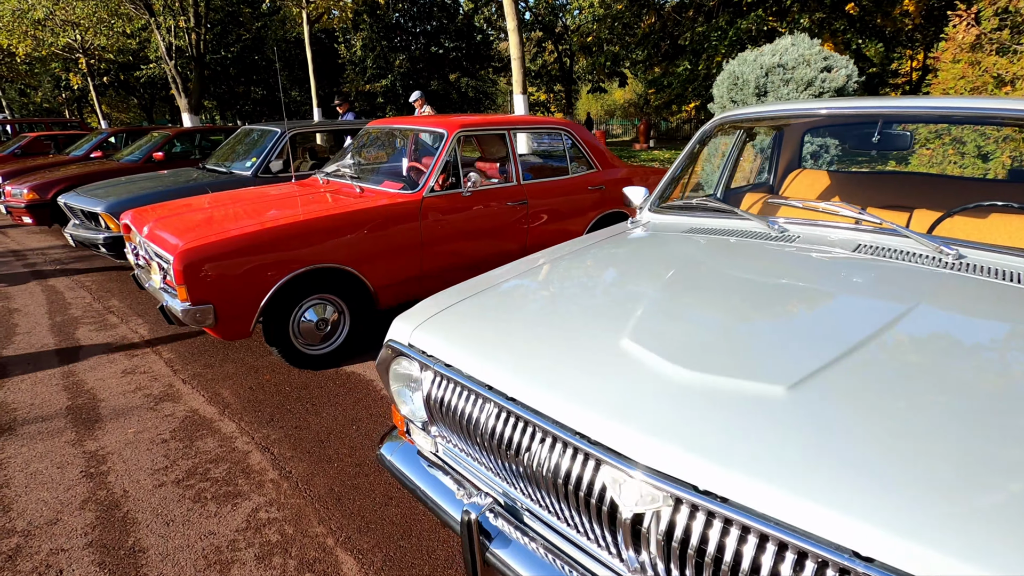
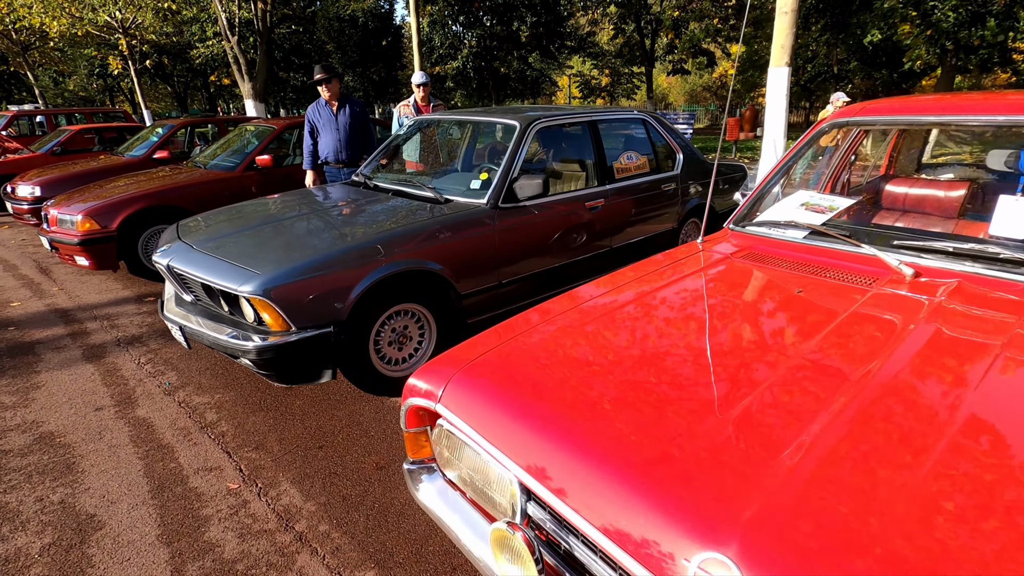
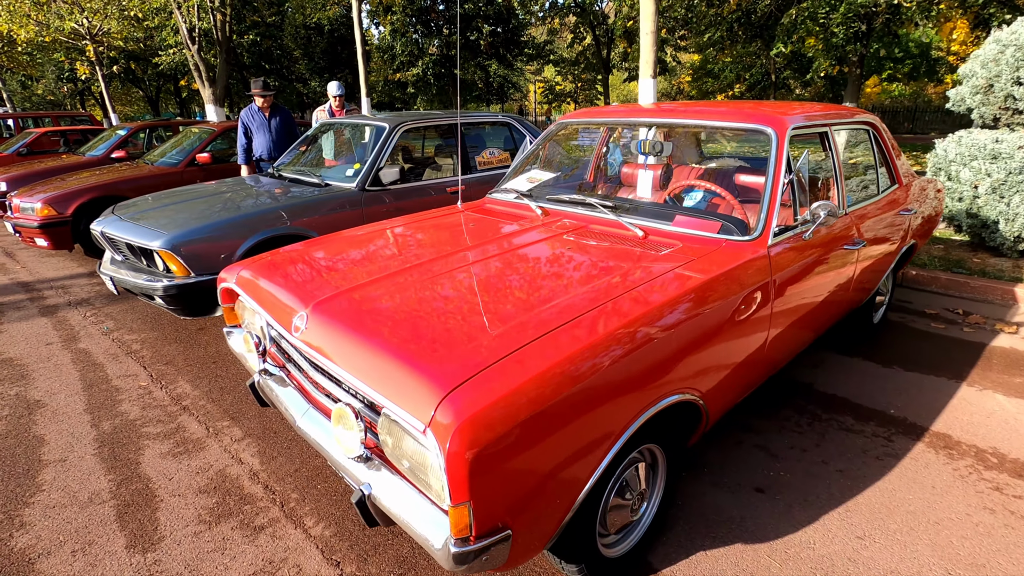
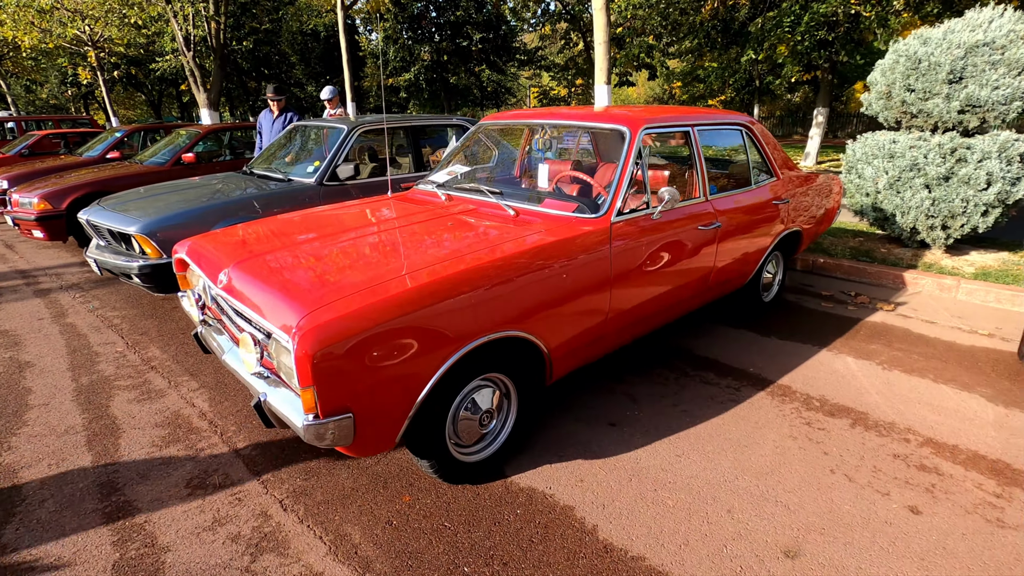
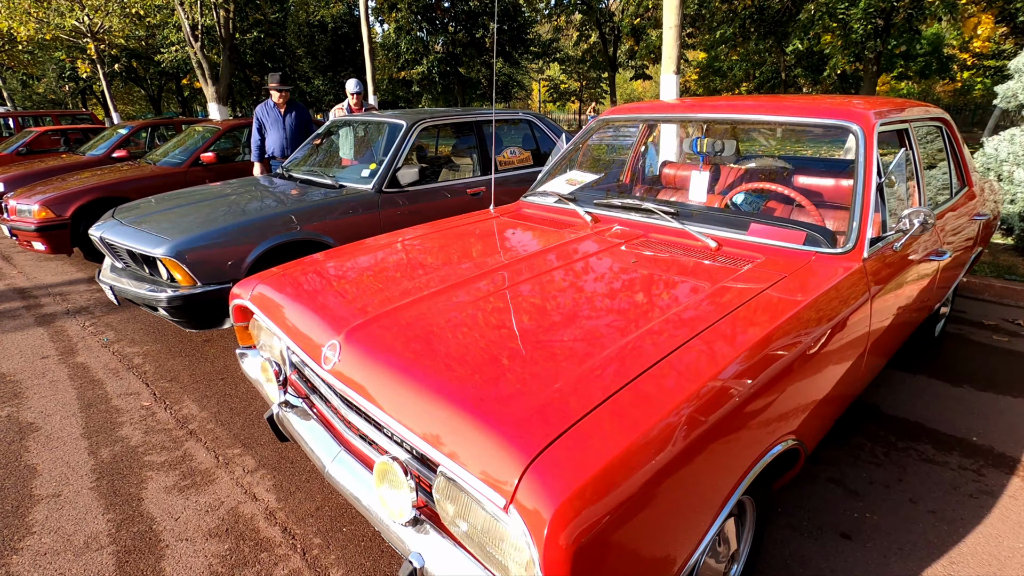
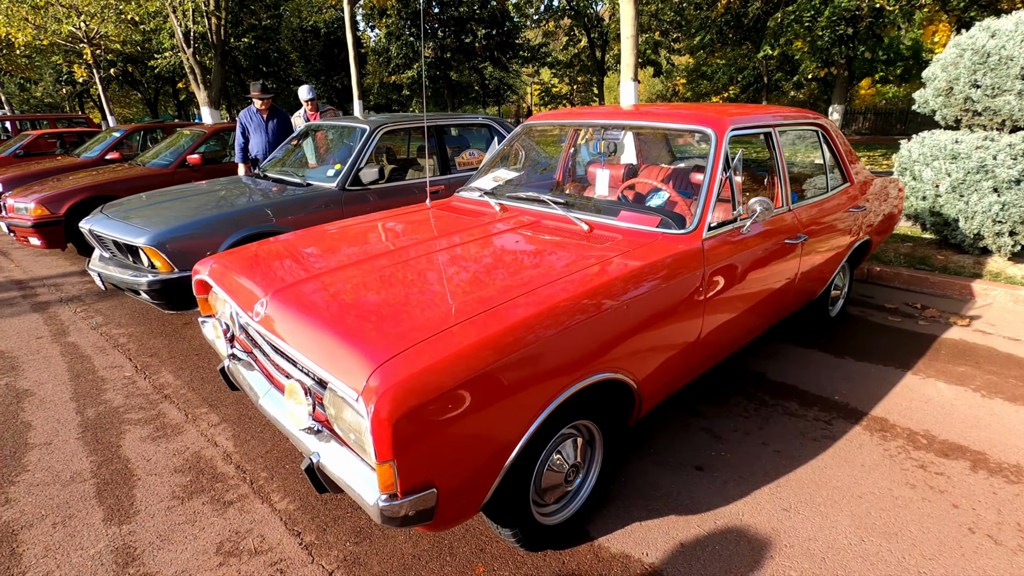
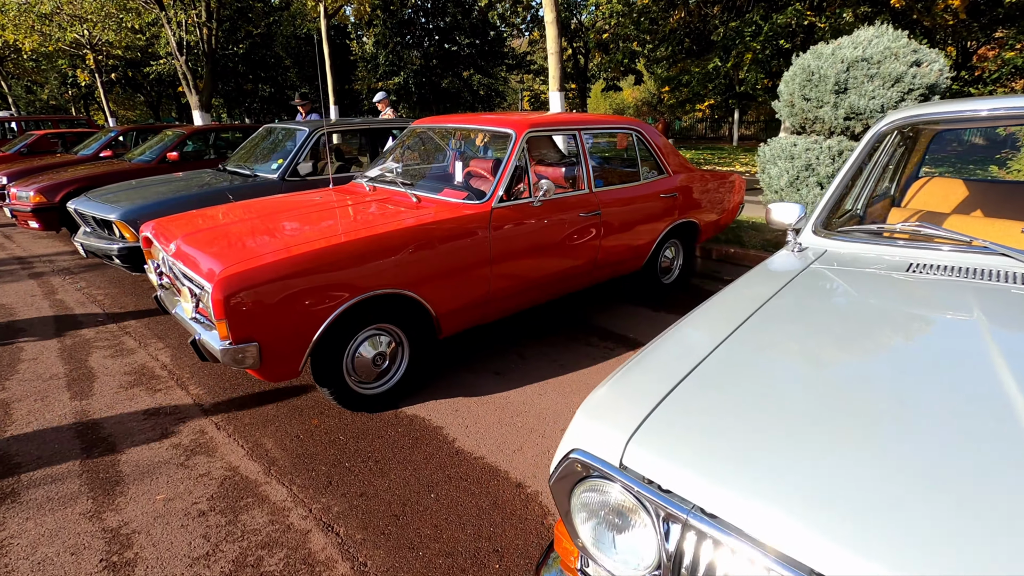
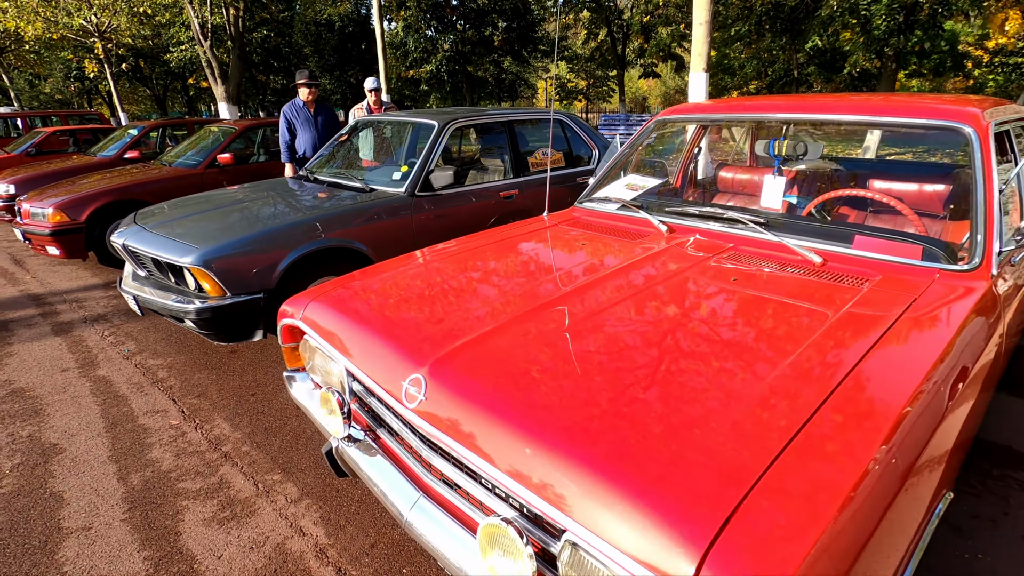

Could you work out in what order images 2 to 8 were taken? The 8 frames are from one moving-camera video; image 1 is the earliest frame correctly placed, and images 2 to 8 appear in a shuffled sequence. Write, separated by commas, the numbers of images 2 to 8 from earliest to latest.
7, 4, 6, 3, 5, 8, 2
